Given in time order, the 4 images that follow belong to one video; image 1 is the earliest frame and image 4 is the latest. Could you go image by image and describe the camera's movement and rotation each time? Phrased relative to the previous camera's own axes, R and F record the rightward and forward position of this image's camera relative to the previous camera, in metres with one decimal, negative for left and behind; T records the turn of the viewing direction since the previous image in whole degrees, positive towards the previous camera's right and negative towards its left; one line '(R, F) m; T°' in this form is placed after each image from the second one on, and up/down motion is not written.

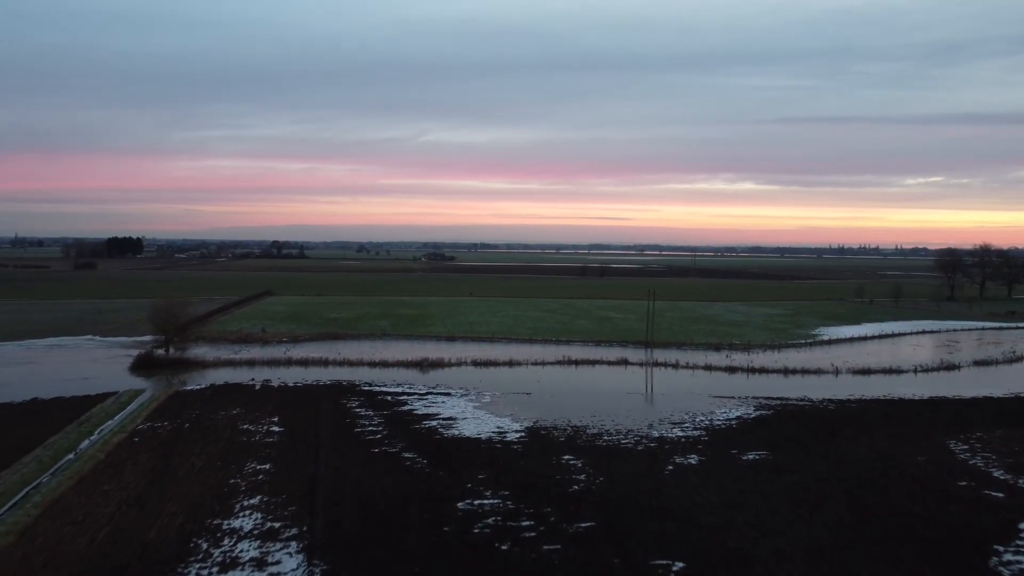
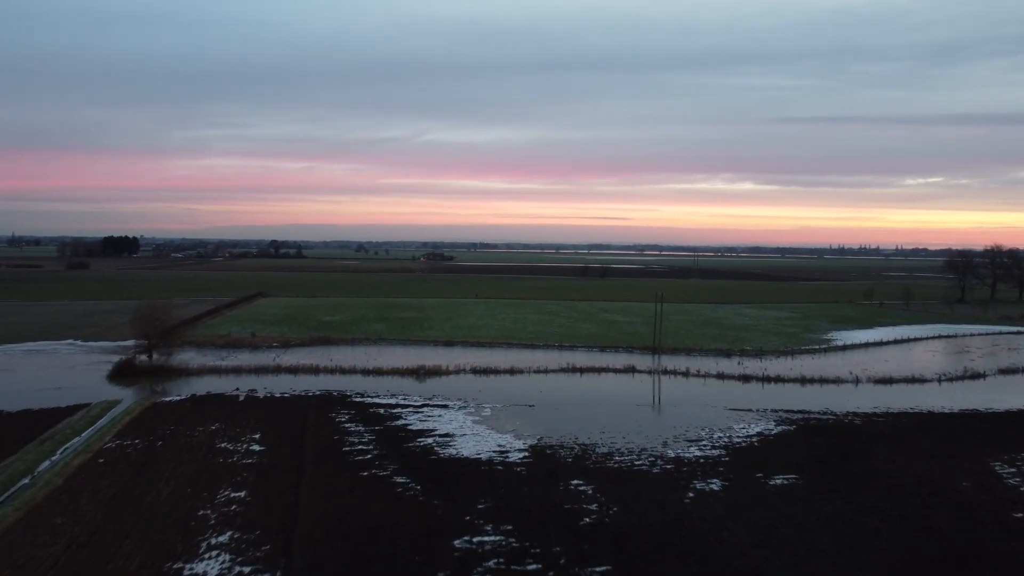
(-0.1, +1.4) m; 0°
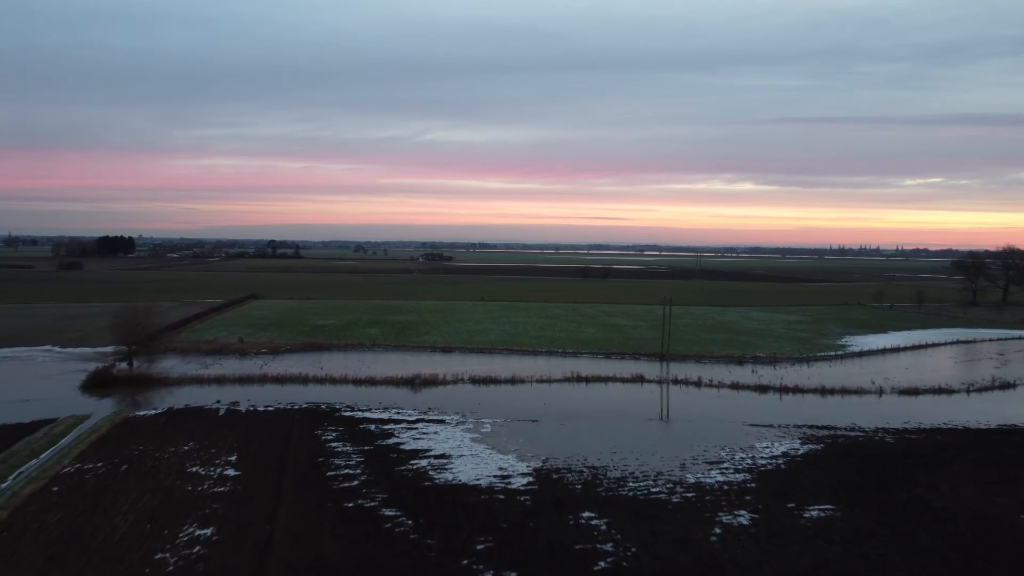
(-0.1, +1.4) m; 0°
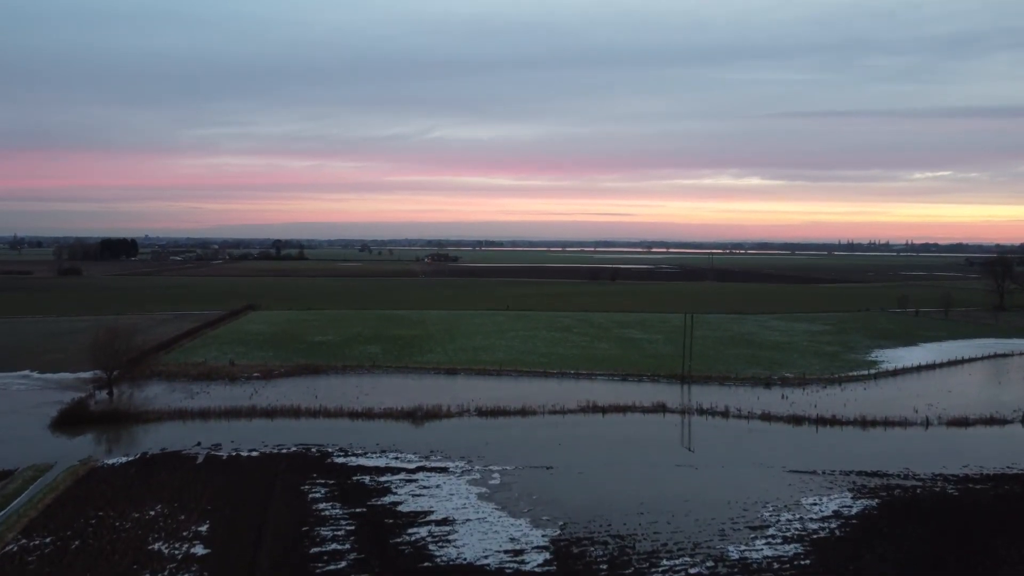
(-0.1, +1.9) m; 0°
